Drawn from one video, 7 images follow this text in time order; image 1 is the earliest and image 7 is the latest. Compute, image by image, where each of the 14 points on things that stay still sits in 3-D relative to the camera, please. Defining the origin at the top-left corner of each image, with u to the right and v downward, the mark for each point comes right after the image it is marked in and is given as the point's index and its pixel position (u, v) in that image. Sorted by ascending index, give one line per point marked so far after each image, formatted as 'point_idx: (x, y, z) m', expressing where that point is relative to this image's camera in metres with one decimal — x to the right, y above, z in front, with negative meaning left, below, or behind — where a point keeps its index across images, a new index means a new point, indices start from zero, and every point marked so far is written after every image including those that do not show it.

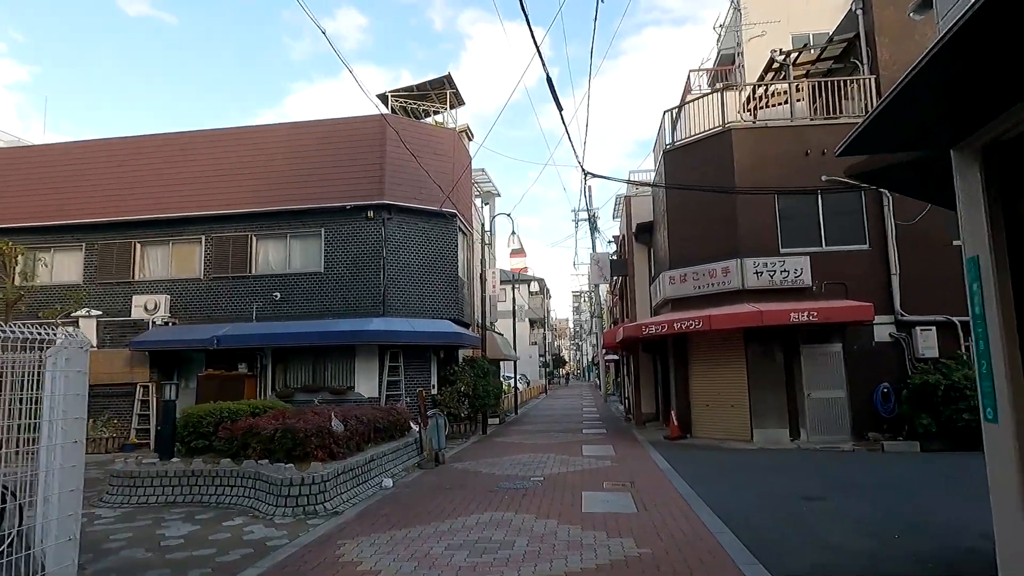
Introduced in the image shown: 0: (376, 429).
0: (-2.3, -2.4, +11.1) m
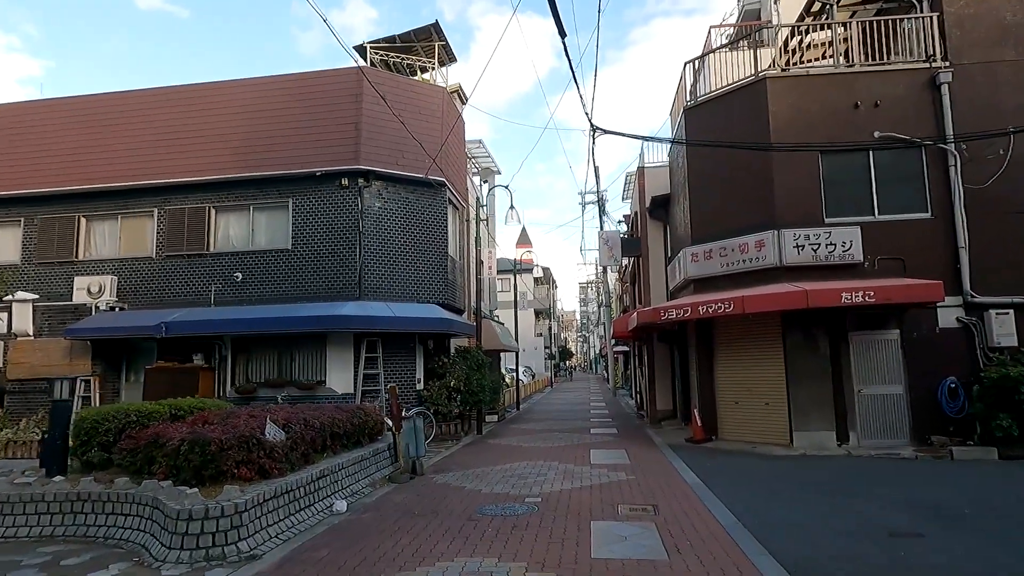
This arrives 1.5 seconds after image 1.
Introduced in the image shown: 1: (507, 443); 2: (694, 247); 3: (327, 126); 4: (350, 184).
0: (-2.5, -2.0, +8.9) m
1: (-0.1, -3.5, +15.0) m
2: (+3.9, +0.9, +14.1) m
3: (-4.1, +3.6, +14.5) m
4: (-3.5, +2.2, +14.3) m
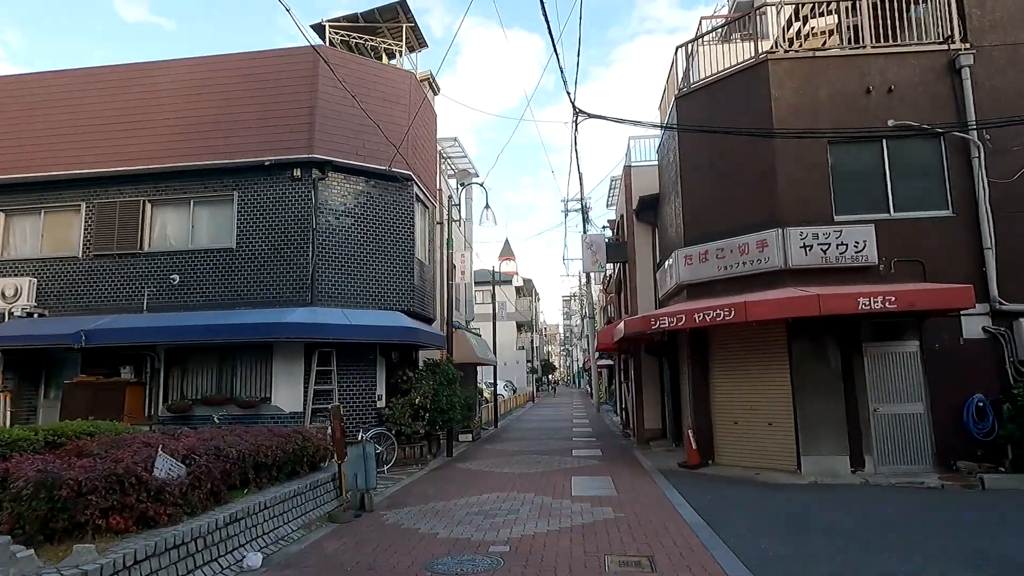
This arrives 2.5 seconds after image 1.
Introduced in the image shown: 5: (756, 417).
0: (-2.9, -2.0, +7.3) m
1: (-0.7, -3.6, +13.4) m
2: (+3.4, +0.7, +12.7) m
3: (-4.6, +3.5, +13.0) m
4: (-4.0, +2.2, +12.7) m
5: (+4.3, -2.3, +11.6) m
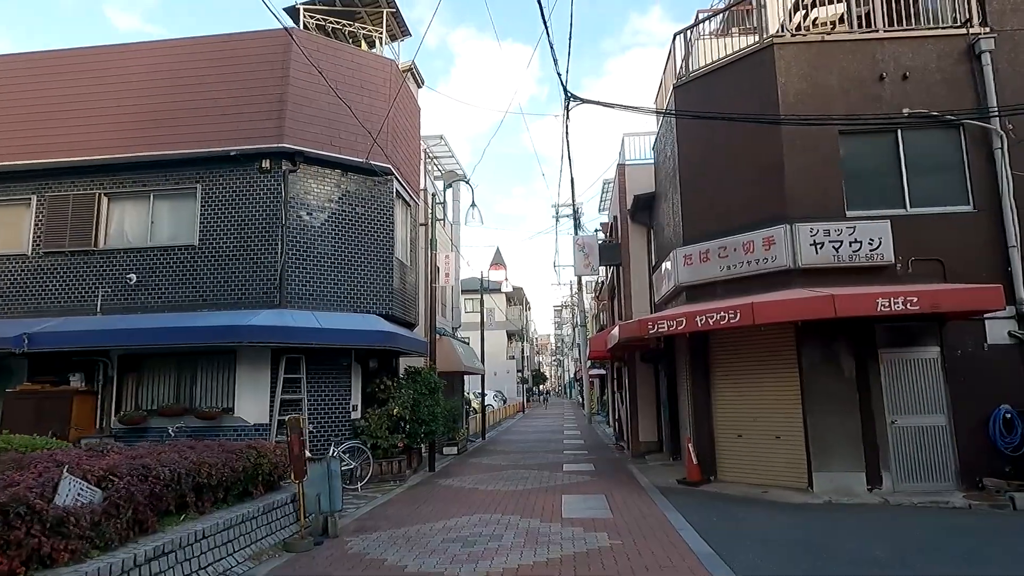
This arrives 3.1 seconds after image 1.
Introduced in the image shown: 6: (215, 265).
0: (-3.0, -1.9, +6.3) m
1: (-1.0, -3.6, +12.3) m
2: (+3.1, +0.7, +11.8) m
3: (-4.8, +3.5, +12.0) m
4: (-4.3, +2.1, +11.7) m
5: (+4.1, -2.3, +10.7) m
6: (-5.2, +0.4, +11.6) m
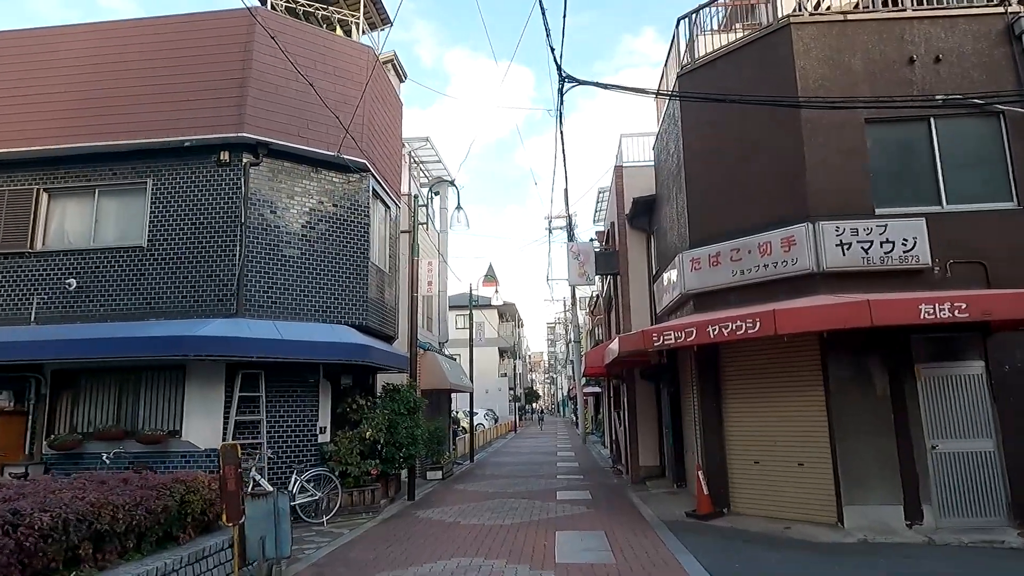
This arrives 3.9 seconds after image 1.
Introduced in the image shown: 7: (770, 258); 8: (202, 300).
0: (-3.2, -1.9, +5.0) m
1: (-1.2, -3.8, +11.0) m
2: (+2.9, +0.6, +10.6) m
3: (-5.0, +3.3, +10.8) m
4: (-4.5, +2.0, +10.5) m
5: (+3.9, -2.4, +9.4) m
6: (-5.4, +0.3, +10.3) m
7: (+3.7, +0.4, +9.4) m
8: (-4.7, -0.2, +10.1) m
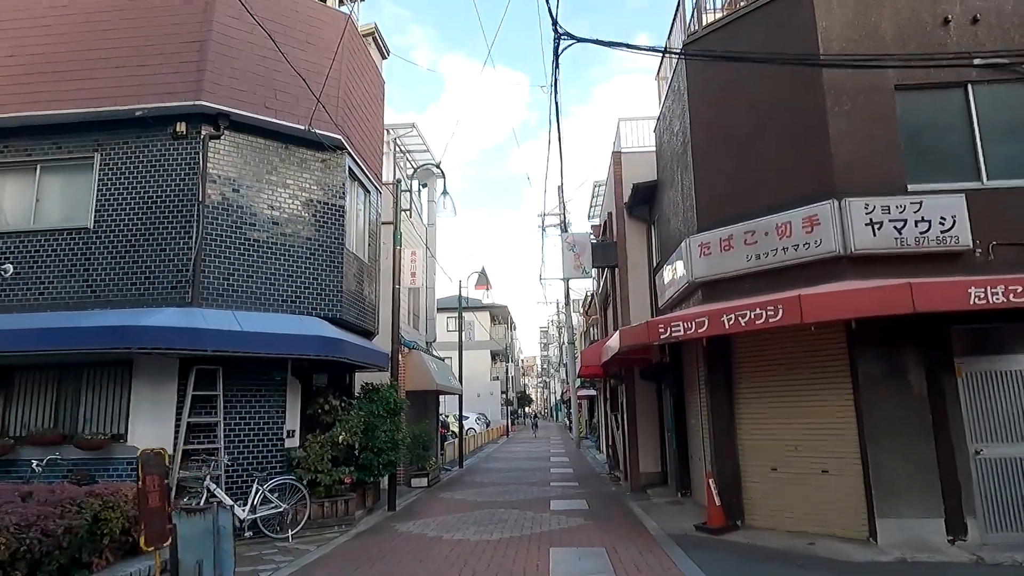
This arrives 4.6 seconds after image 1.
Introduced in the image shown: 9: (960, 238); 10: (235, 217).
0: (-3.3, -1.6, +3.9) m
1: (-1.3, -3.6, +9.9) m
2: (+2.8, +0.8, +9.6) m
3: (-5.2, +3.5, +9.7) m
4: (-4.6, +2.2, +9.4) m
5: (+3.7, -2.2, +8.4) m
6: (-5.5, +0.5, +9.2) m
7: (+3.5, +0.6, +8.4) m
8: (-4.9, 0.0, +9.0) m
9: (+5.3, +0.6, +7.8) m
10: (-4.0, +1.0, +9.6) m
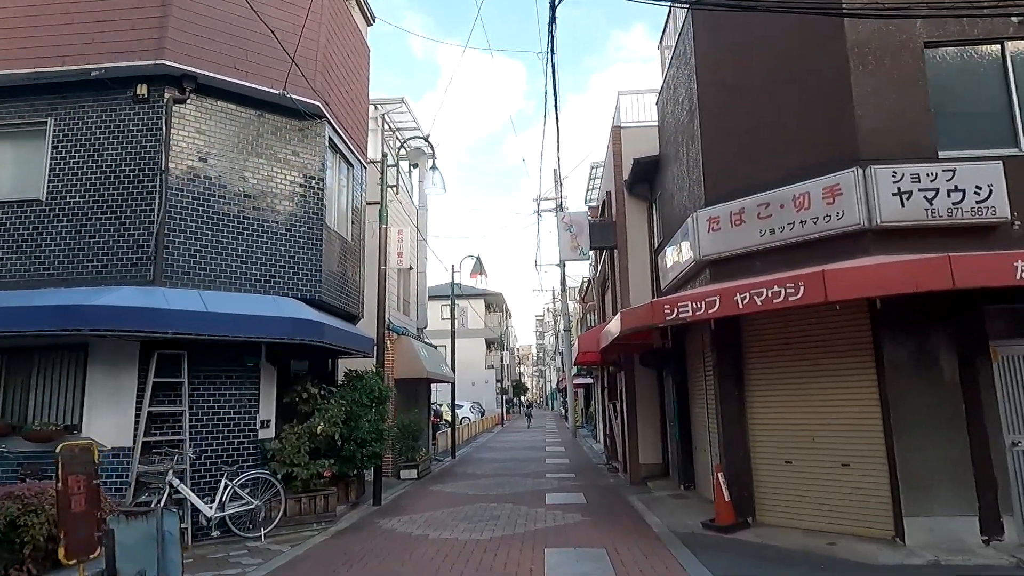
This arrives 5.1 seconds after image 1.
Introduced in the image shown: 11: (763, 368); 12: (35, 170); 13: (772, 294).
0: (-3.4, -1.4, +3.1) m
1: (-1.4, -3.3, +9.2) m
2: (+2.7, +1.0, +8.8) m
3: (-5.3, +3.8, +8.9) m
4: (-4.7, +2.5, +8.6) m
5: (+3.6, -1.9, +7.7) m
6: (-5.6, +0.8, +8.4) m
7: (+3.4, +0.9, +7.7) m
8: (-5.0, +0.3, +8.3) m
9: (+5.2, +0.8, +7.1) m
10: (-4.1, +1.3, +8.8) m
11: (+3.2, -1.0, +8.5) m
12: (-6.3, +1.5, +8.7) m
13: (+2.7, -0.1, +7.0) m
